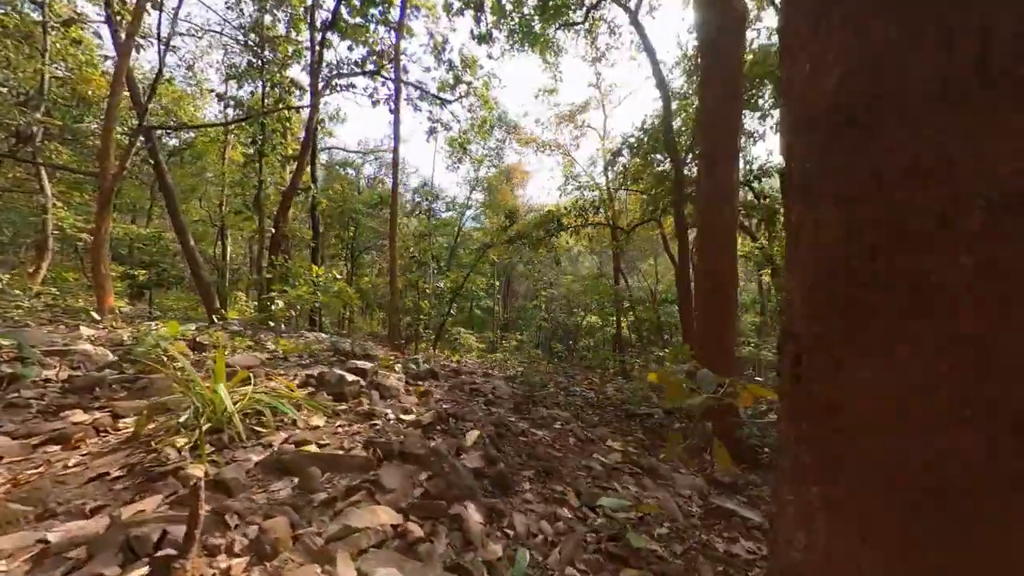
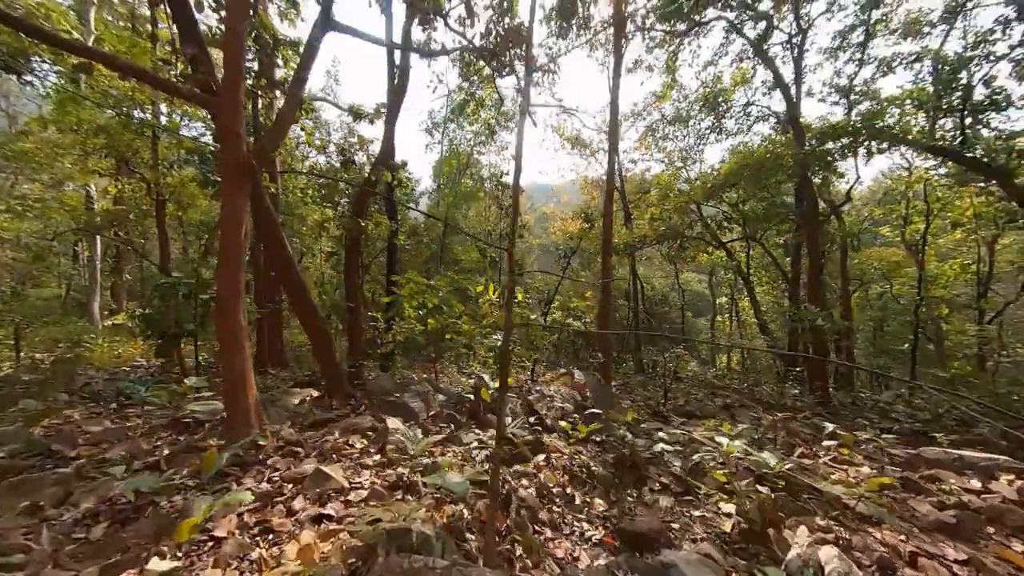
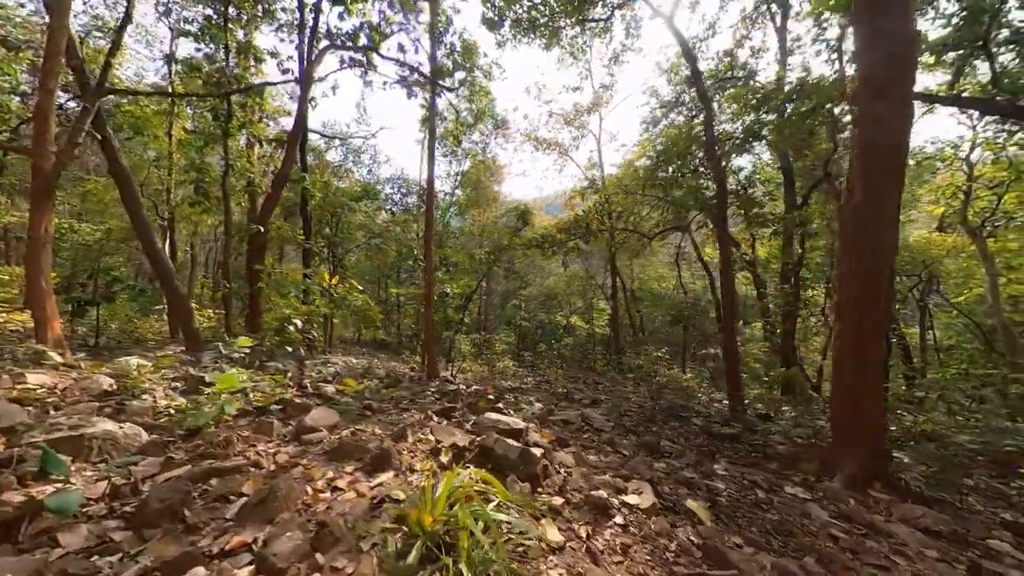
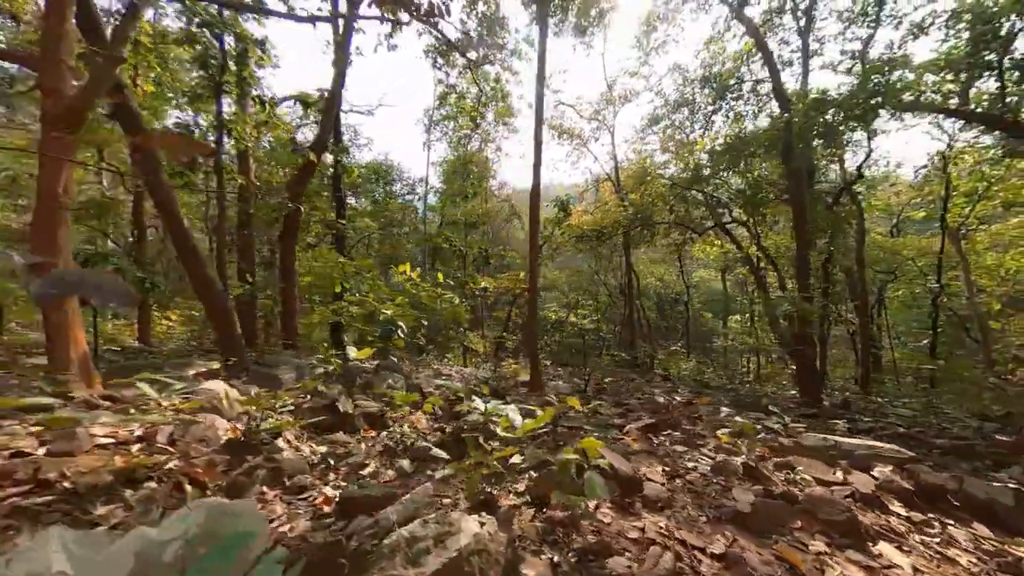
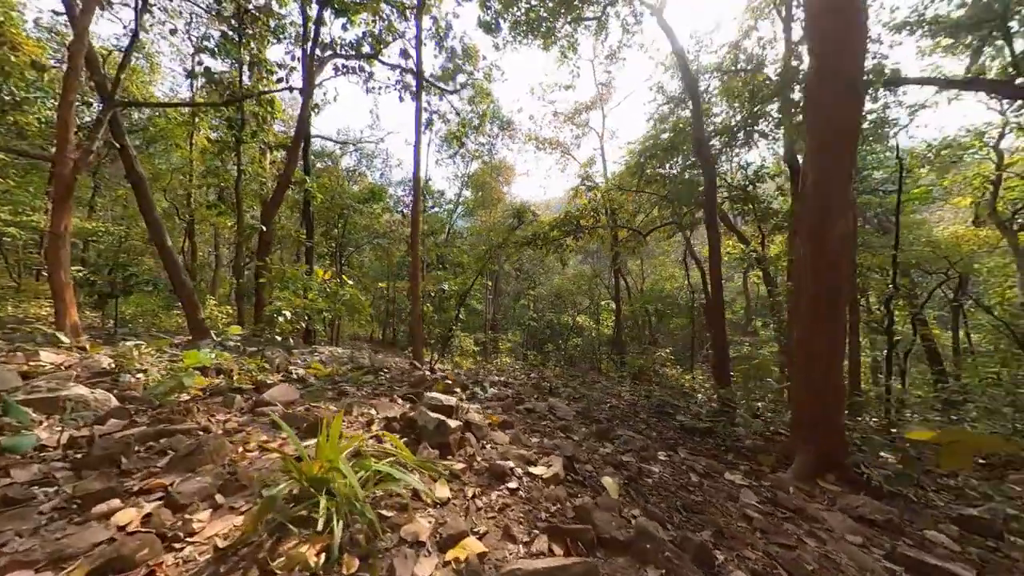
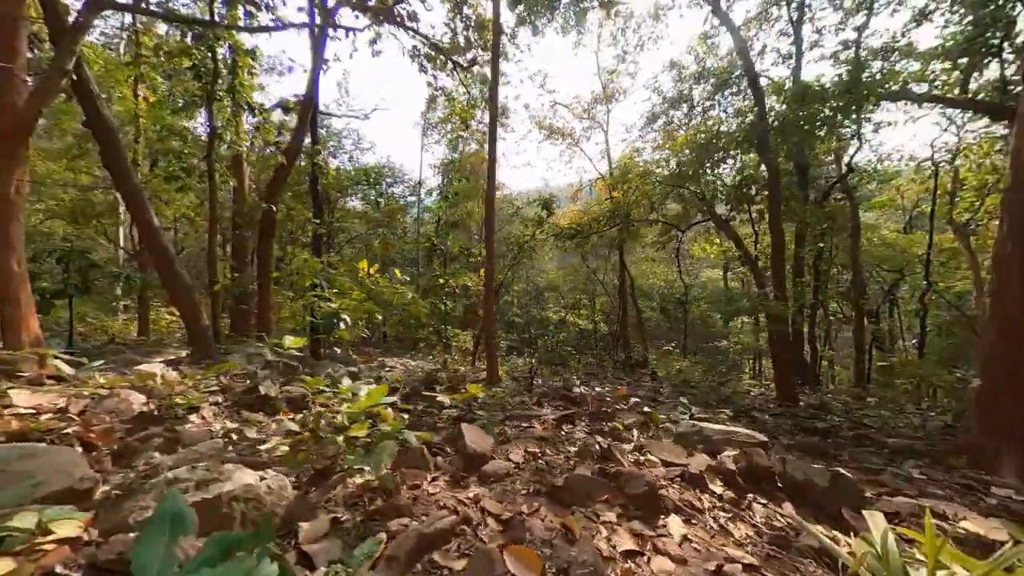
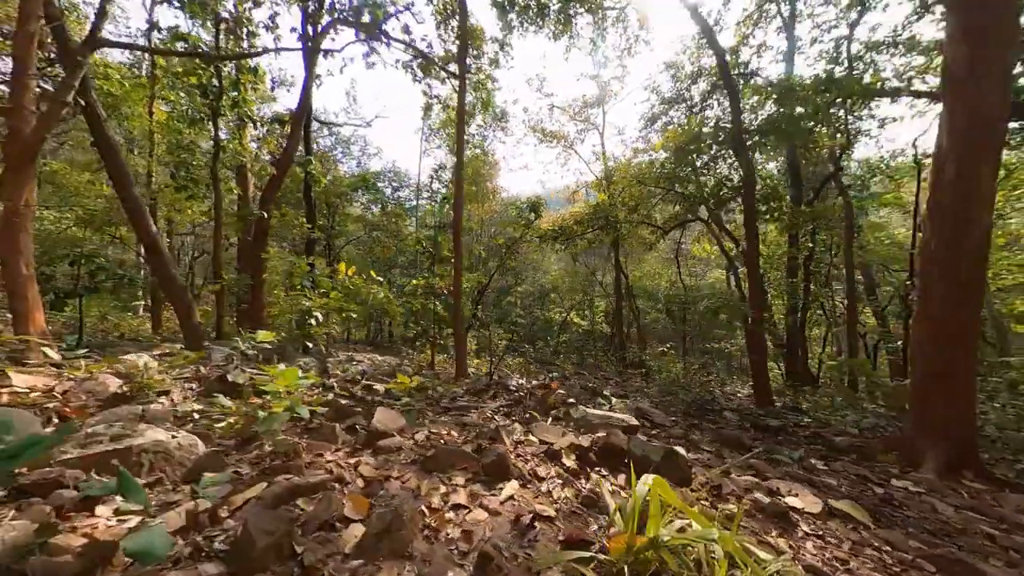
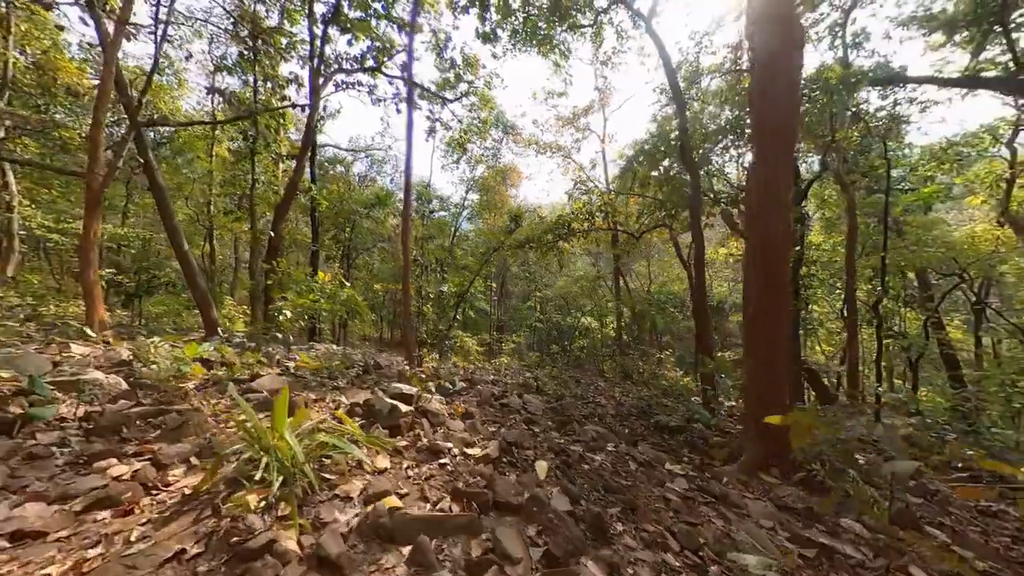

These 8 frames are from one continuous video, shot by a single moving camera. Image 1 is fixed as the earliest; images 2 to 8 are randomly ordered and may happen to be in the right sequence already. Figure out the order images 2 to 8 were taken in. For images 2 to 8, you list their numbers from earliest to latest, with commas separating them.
8, 5, 3, 7, 6, 4, 2
